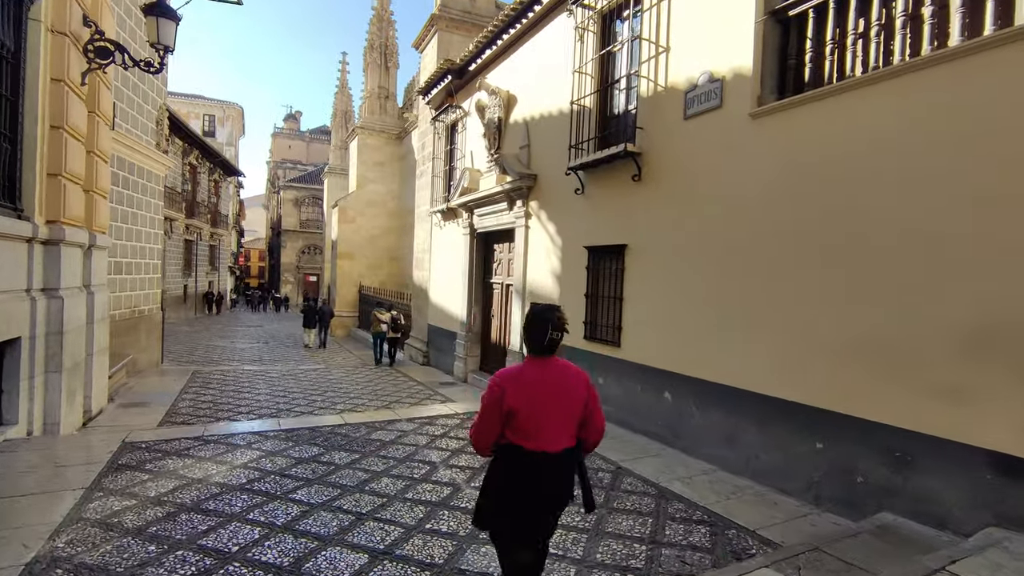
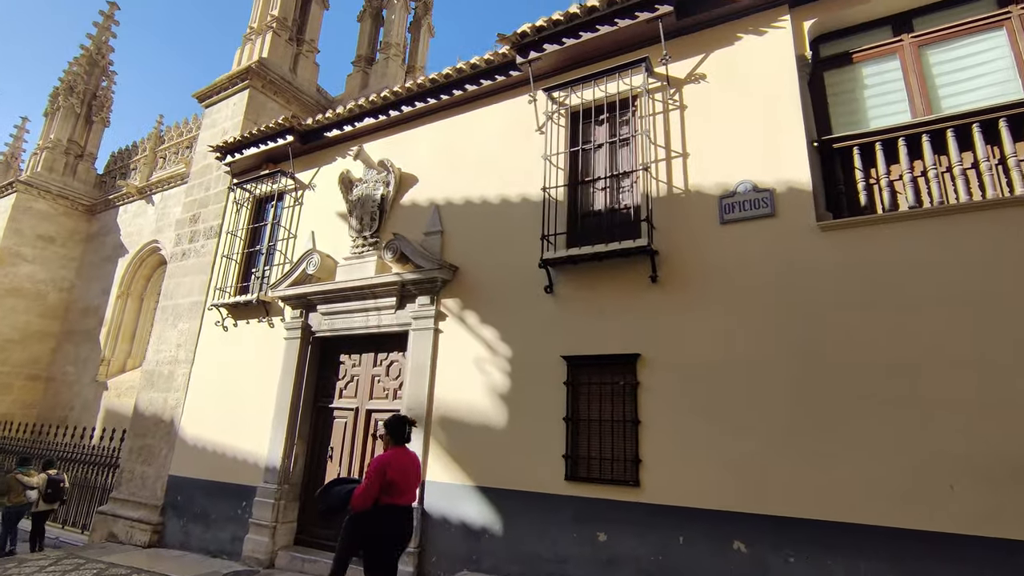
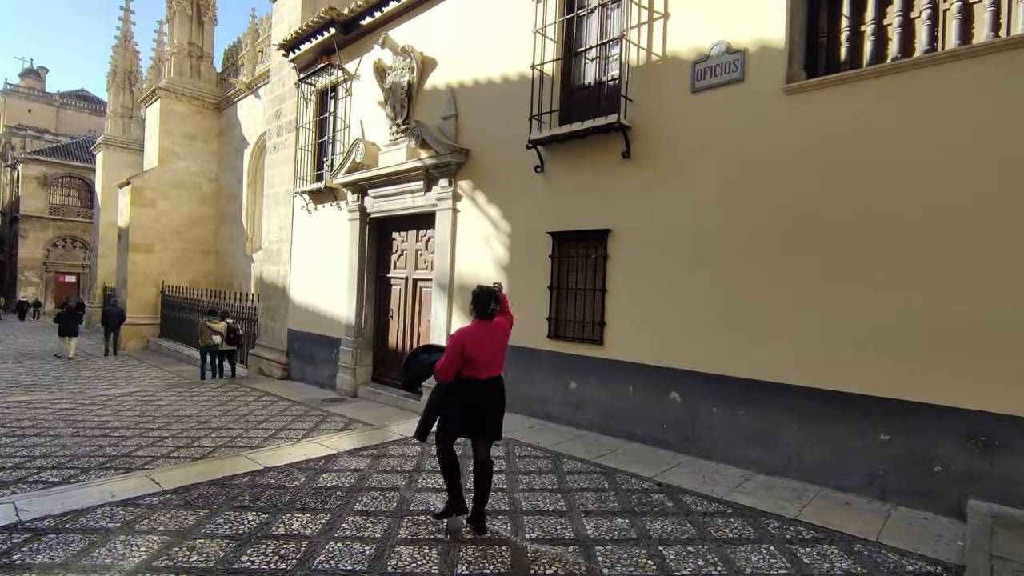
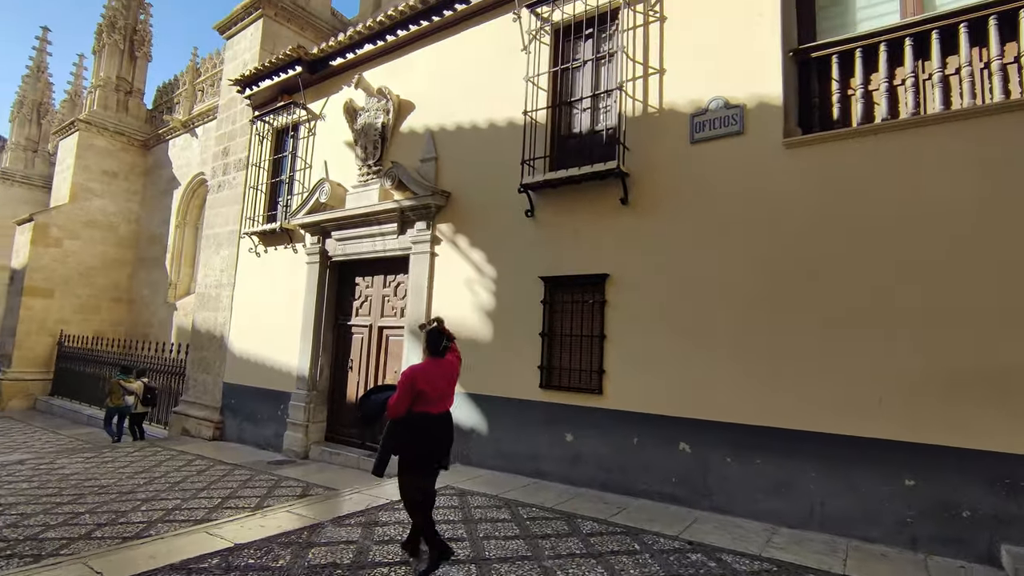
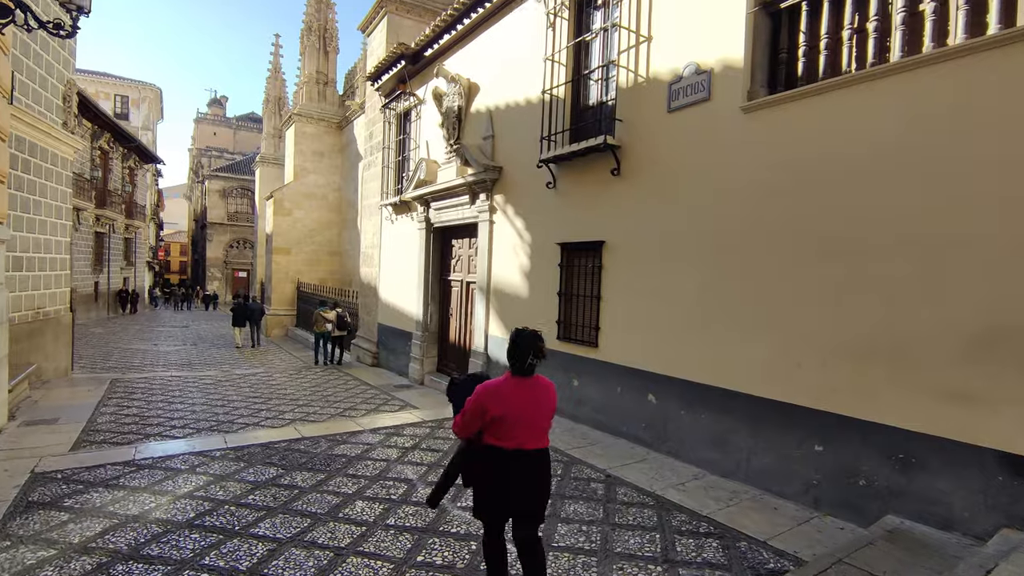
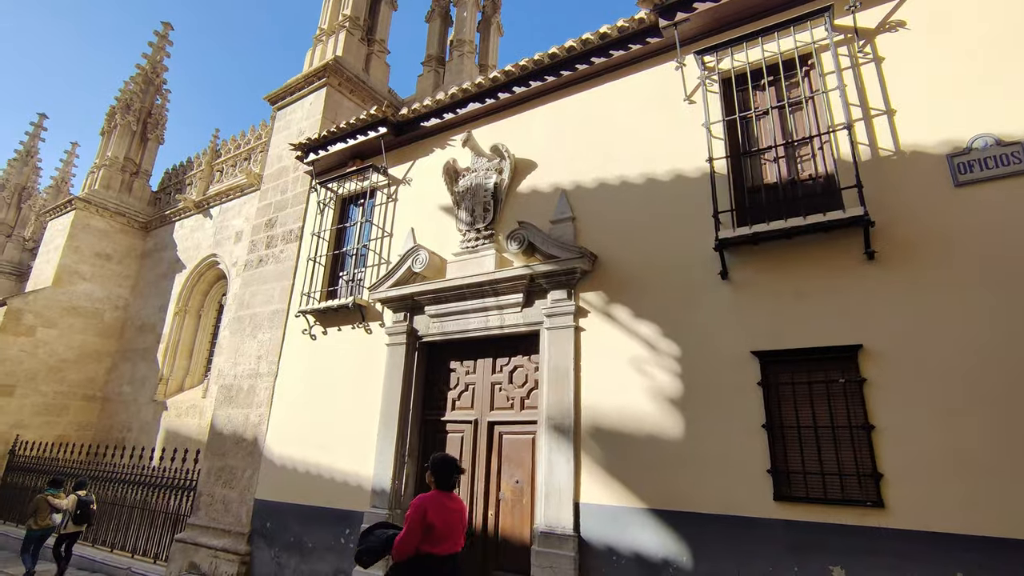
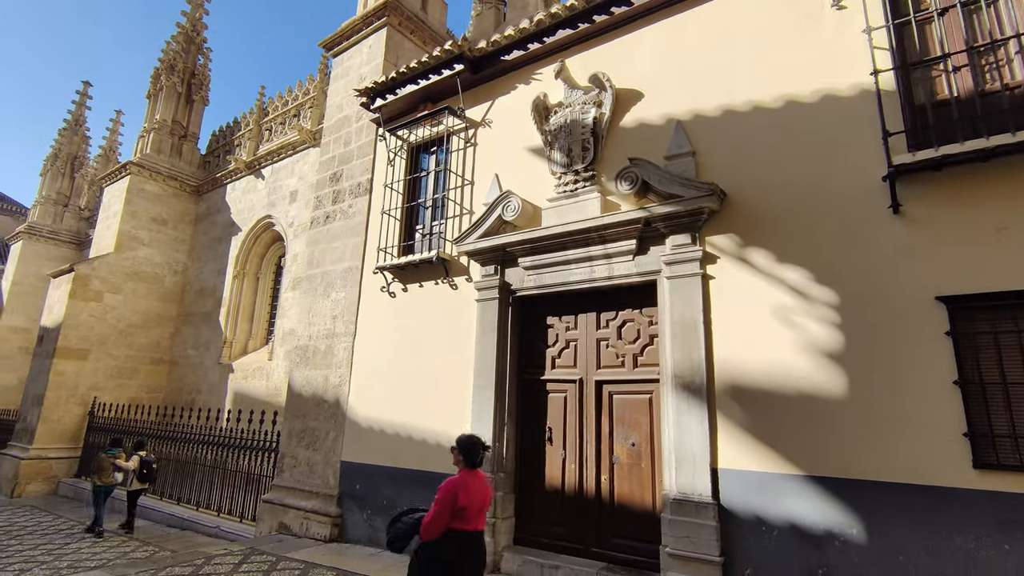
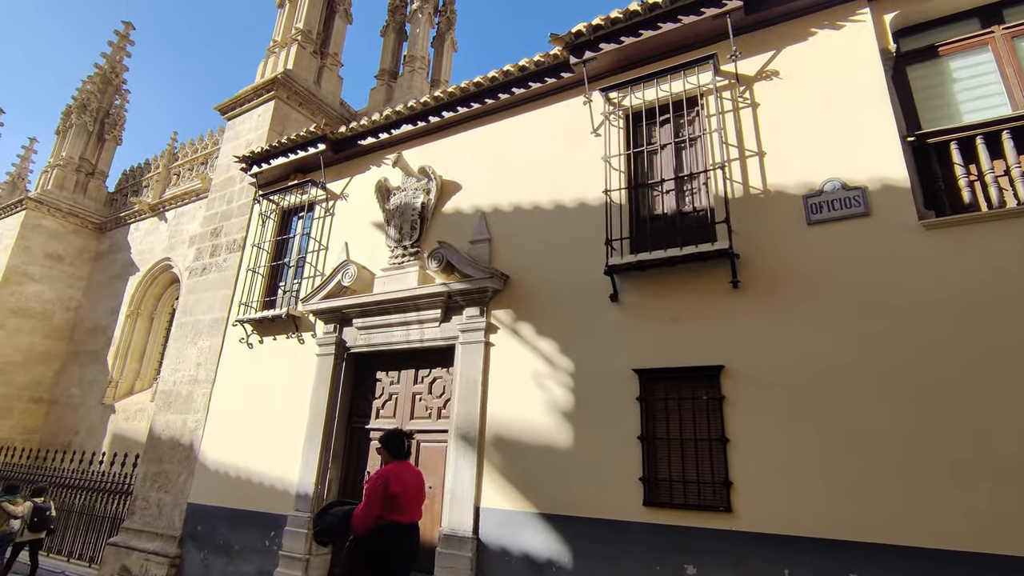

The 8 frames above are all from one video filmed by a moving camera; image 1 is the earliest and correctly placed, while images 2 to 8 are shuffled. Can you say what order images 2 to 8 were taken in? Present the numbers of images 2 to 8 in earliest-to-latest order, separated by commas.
5, 3, 4, 2, 8, 6, 7
